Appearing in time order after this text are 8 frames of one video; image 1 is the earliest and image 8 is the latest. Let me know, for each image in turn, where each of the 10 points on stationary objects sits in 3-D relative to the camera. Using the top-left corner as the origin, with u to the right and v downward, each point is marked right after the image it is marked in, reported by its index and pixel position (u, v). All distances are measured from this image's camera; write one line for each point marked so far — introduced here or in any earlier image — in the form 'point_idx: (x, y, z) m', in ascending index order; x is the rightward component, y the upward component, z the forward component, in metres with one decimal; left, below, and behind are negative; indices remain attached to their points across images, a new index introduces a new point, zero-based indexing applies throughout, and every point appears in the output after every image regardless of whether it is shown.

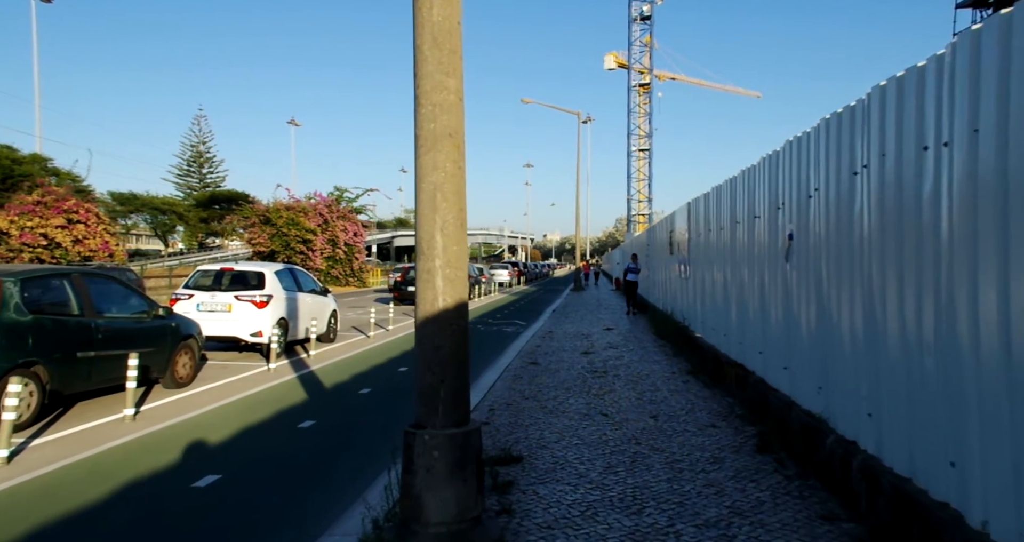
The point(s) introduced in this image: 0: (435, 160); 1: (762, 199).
0: (-0.4, +0.6, +3.7) m
1: (+3.1, +0.9, +8.0) m
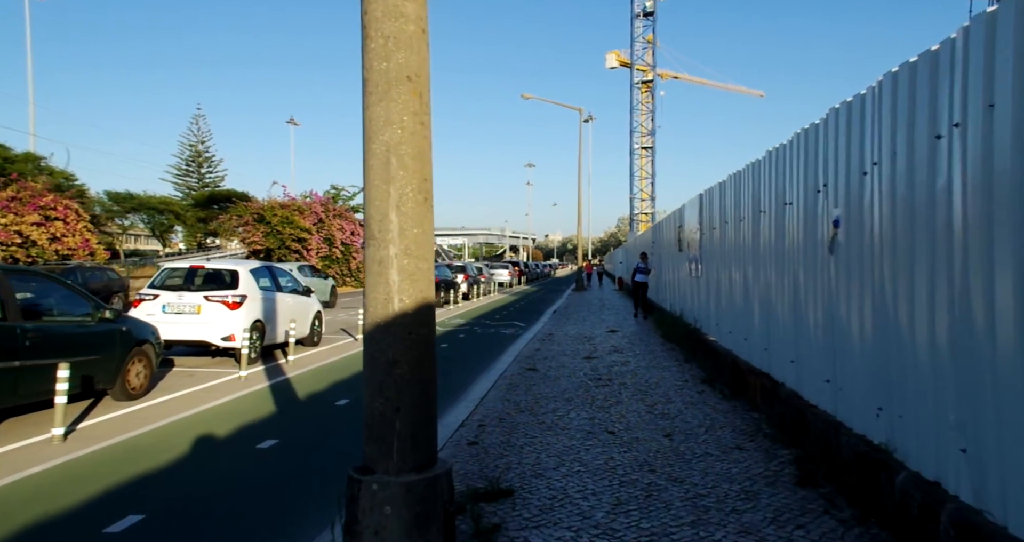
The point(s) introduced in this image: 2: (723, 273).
0: (-0.5, +0.7, +2.8) m
1: (+3.0, +0.9, +7.0) m
2: (+3.2, -0.1, +9.5) m
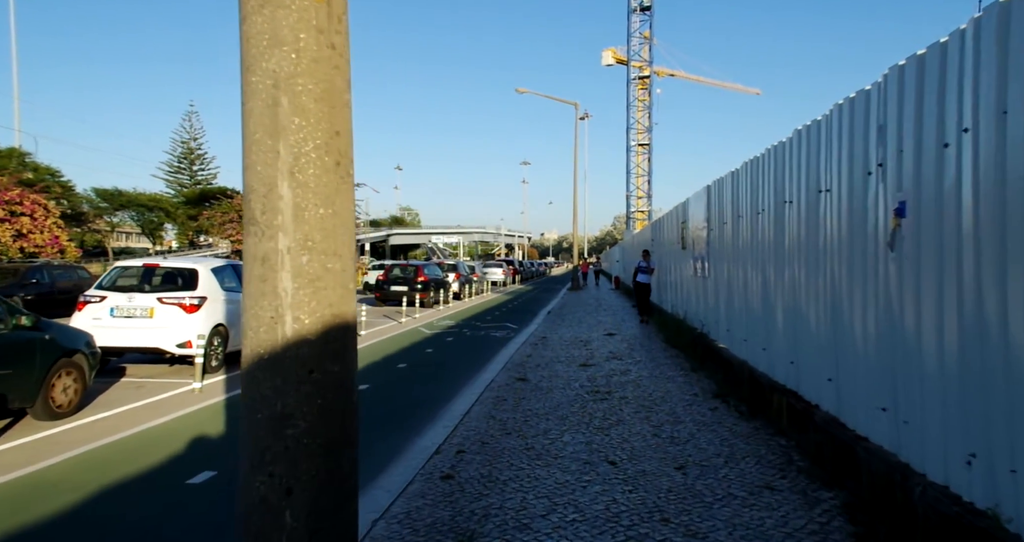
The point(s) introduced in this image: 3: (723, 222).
0: (-0.6, +0.7, +1.8) m
1: (+2.9, +0.9, +6.1) m
2: (+3.0, -0.1, +8.5) m
3: (+3.1, +0.7, +9.2) m
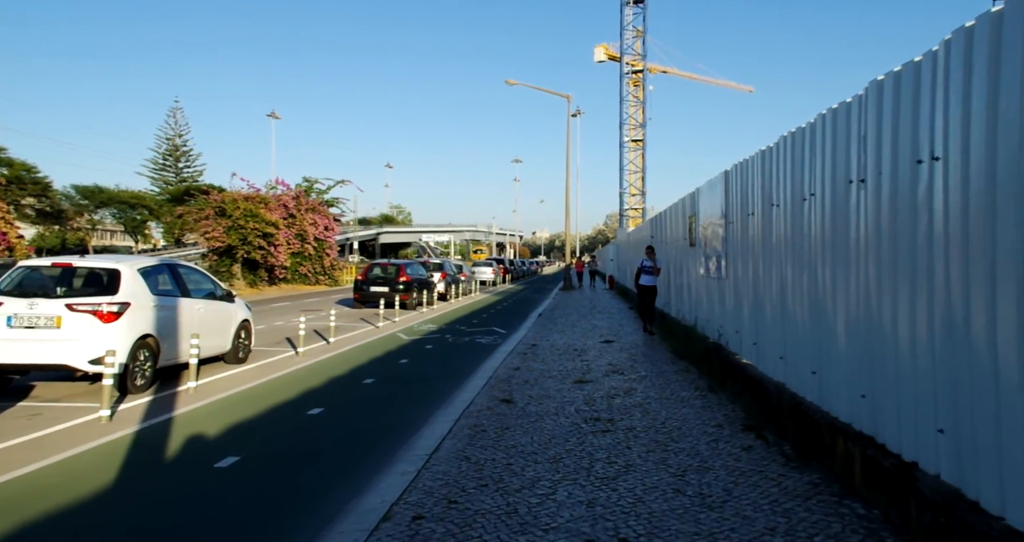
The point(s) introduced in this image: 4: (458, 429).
0: (-0.8, +0.7, +0.3) m
1: (+2.7, +0.9, +4.6) m
2: (+2.8, -0.1, +7.1) m
3: (+2.9, +0.7, +7.8) m
4: (-0.5, -1.6, +6.6) m
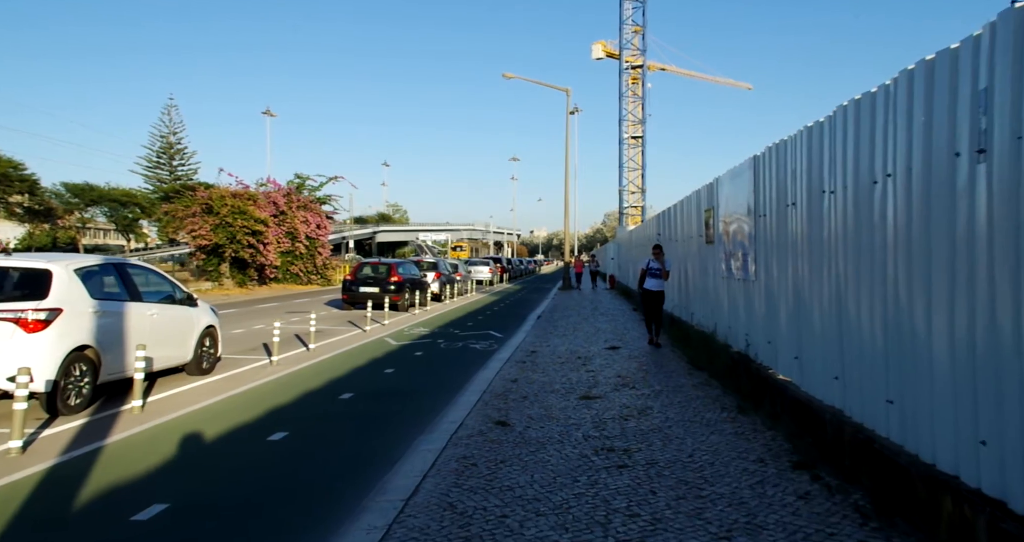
0: (-0.8, +0.6, -0.8) m
1: (+2.7, +0.9, +3.5) m
2: (+2.8, -0.1, +6.0) m
3: (+2.8, +0.7, +6.7) m
4: (-0.6, -1.6, +5.5) m
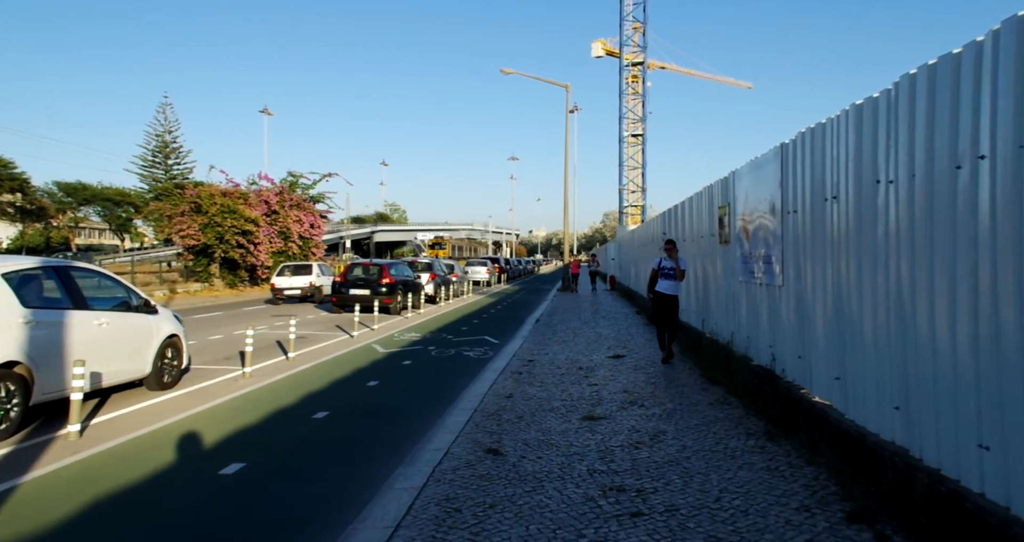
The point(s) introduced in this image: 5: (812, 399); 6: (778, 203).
0: (-0.8, +0.6, -1.8) m
1: (+2.6, +0.8, +2.6) m
2: (+2.7, -0.1, +5.1) m
3: (+2.8, +0.7, +5.8) m
4: (-0.6, -1.7, +4.6) m
5: (+2.6, -1.1, +5.7) m
6: (+2.8, +0.8, +7.1) m
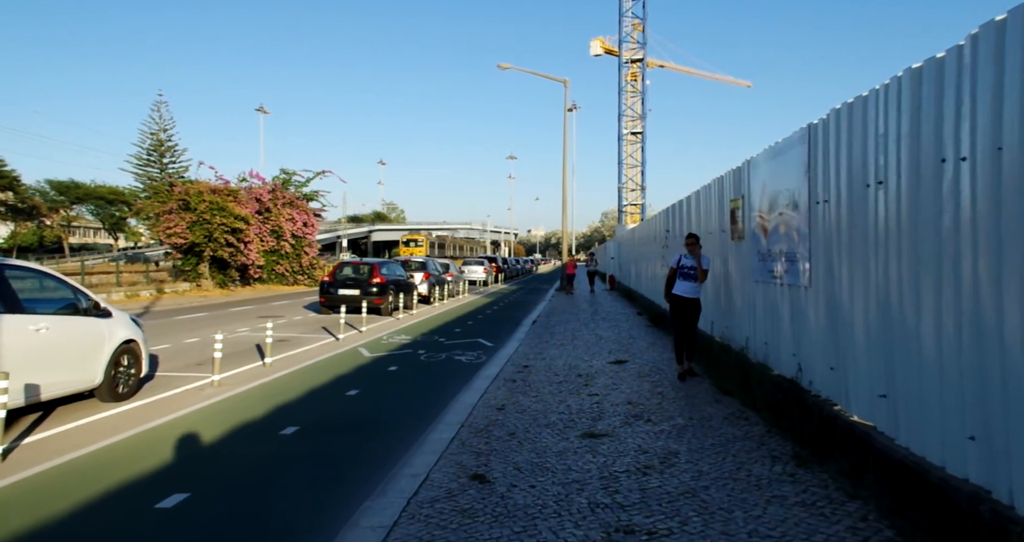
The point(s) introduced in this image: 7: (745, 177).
0: (-0.9, +0.6, -2.5) m
1: (+2.5, +0.9, +1.8) m
2: (+2.6, -0.1, +4.3) m
3: (+2.7, +0.7, +5.0) m
4: (-0.7, -1.7, +3.8) m
5: (+2.5, -1.1, +4.9) m
6: (+2.7, +0.8, +6.3) m
7: (+2.9, +1.2, +8.1) m
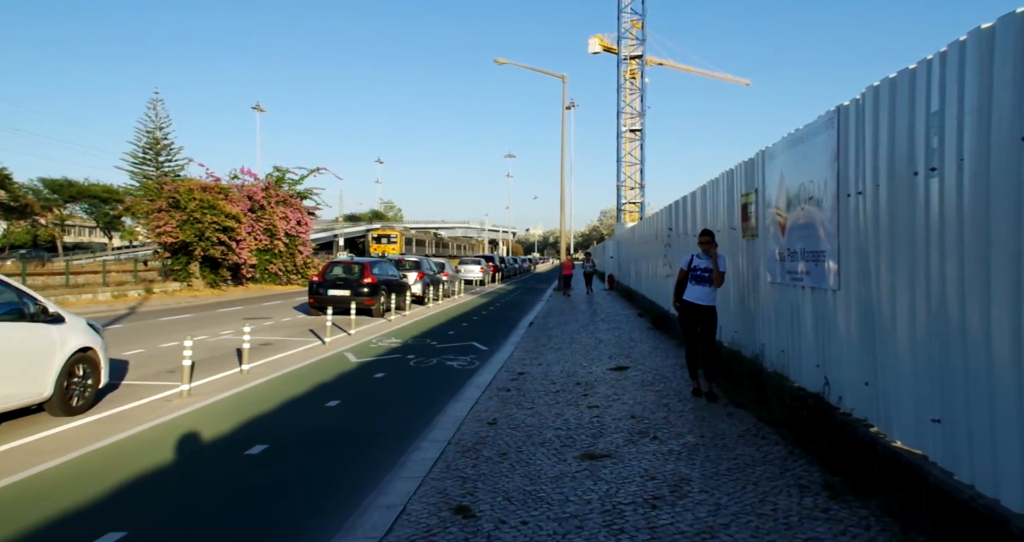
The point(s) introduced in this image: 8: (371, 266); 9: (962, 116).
0: (-0.9, +0.6, -3.2) m
1: (+2.5, +0.8, +1.2) m
2: (+2.6, -0.1, +3.6) m
3: (+2.6, +0.6, +4.3) m
4: (-0.8, -1.7, +3.1) m
5: (+2.4, -1.1, +4.3) m
6: (+2.6, +0.8, +5.6) m
7: (+2.8, +1.1, +7.5) m
8: (-4.1, +0.1, +18.6) m
9: (+2.6, +0.9, +3.9) m
